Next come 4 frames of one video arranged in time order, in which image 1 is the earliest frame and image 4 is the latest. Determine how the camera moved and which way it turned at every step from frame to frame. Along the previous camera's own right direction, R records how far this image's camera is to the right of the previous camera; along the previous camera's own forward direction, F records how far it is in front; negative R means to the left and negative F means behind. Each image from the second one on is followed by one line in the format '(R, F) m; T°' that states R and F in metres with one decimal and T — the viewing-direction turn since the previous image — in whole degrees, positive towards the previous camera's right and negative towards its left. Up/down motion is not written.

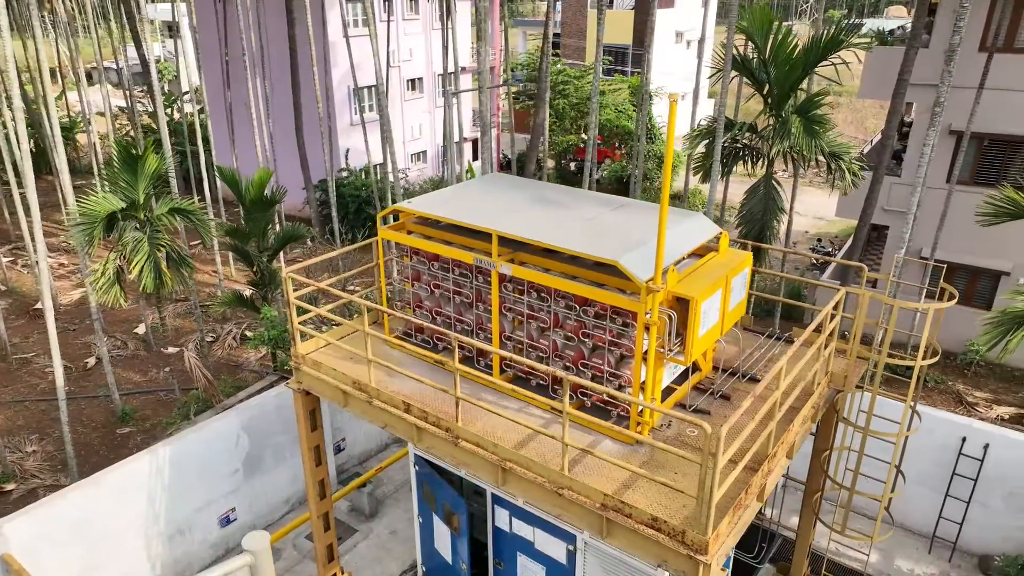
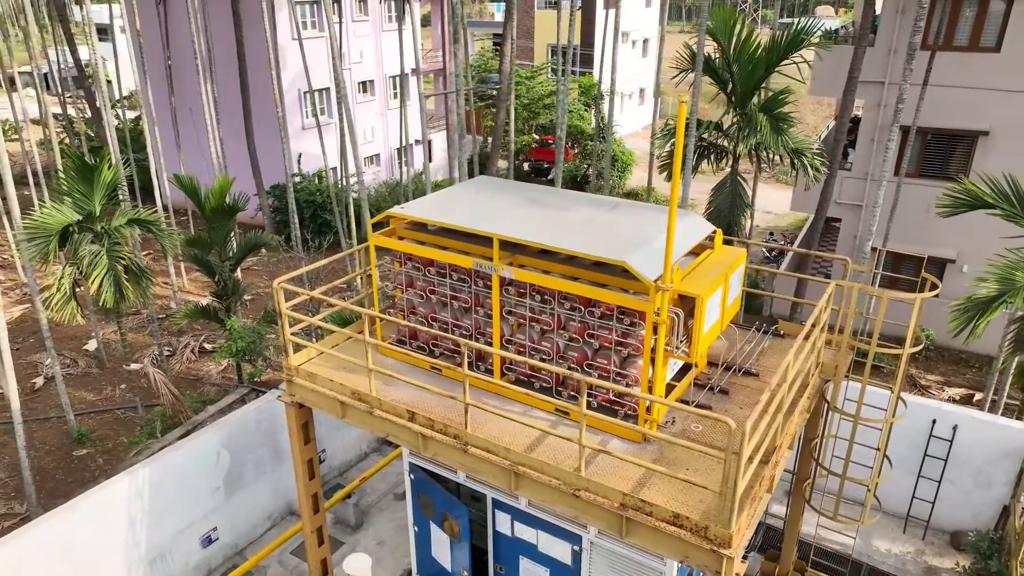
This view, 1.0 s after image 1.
(-0.4, 0.0) m; +4°
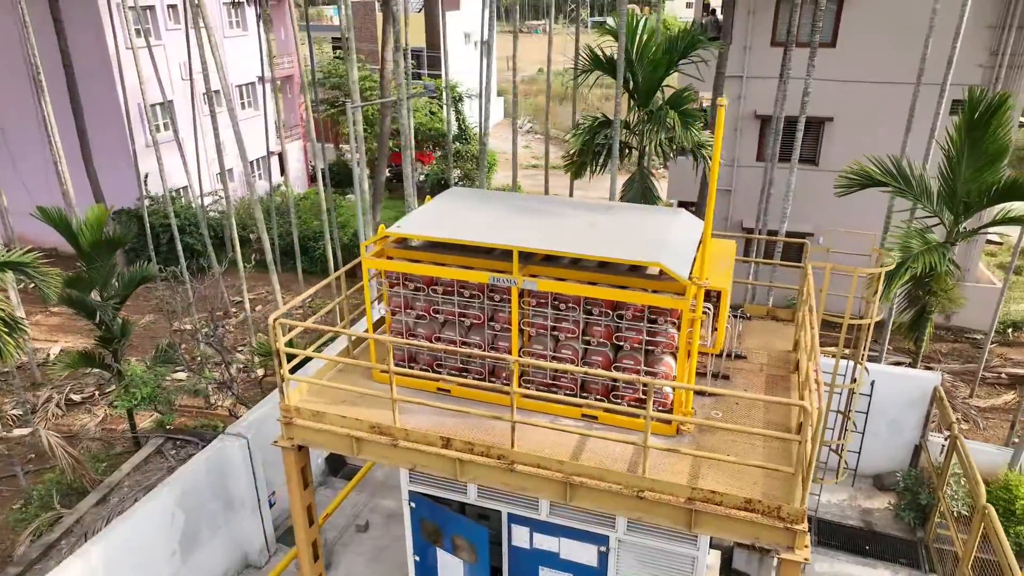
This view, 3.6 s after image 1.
(-1.2, +0.2) m; +13°
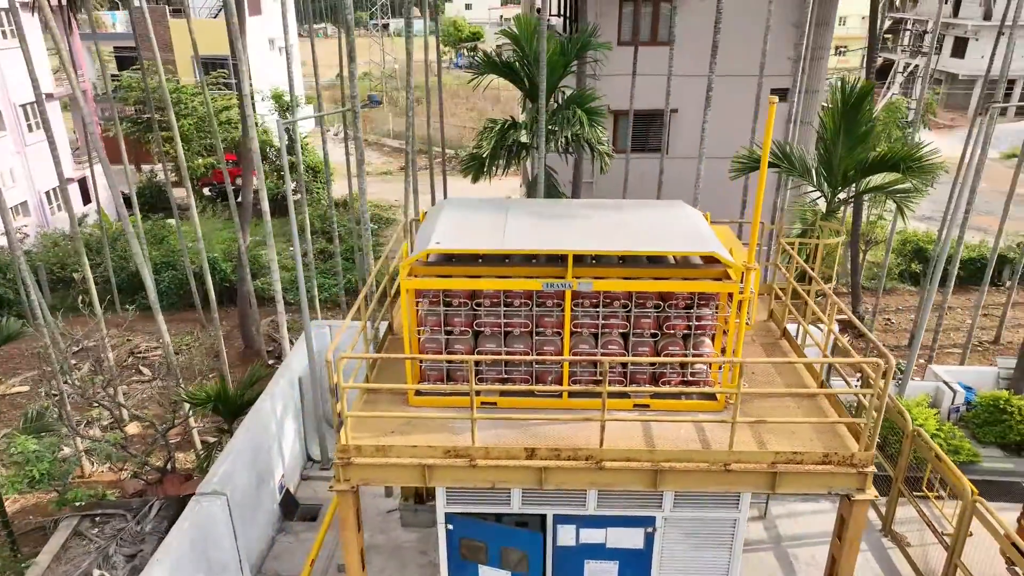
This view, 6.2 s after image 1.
(-1.7, +0.2) m; +15°
